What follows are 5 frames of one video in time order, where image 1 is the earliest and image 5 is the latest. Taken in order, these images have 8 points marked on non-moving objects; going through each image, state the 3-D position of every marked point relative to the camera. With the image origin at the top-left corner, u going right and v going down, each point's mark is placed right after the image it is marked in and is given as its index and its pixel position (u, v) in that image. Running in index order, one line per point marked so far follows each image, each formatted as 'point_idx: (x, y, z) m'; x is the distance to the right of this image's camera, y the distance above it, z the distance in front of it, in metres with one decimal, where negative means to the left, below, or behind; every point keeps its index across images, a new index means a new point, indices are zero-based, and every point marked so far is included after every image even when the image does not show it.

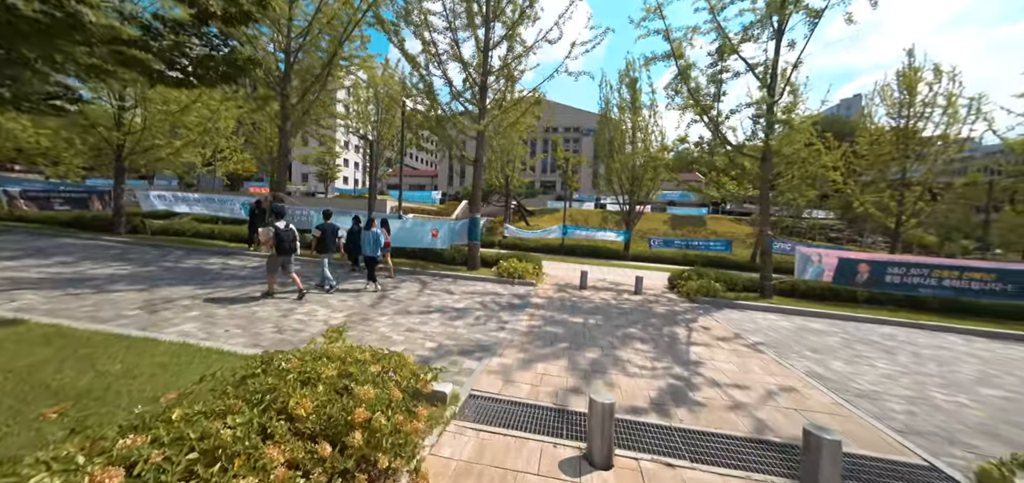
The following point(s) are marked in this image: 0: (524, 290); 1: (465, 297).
0: (+0.3, -1.2, +8.9) m
1: (-1.0, -1.2, +7.8) m
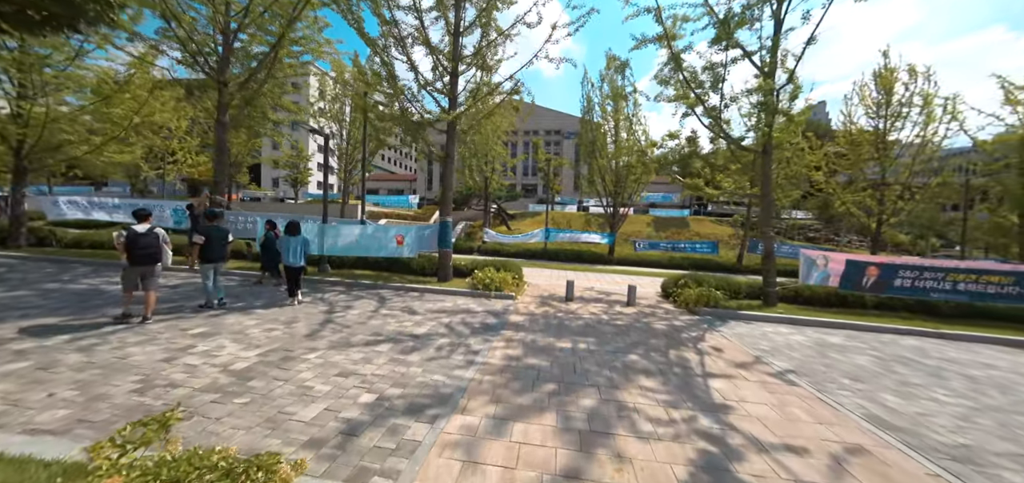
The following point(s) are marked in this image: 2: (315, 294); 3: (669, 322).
0: (-0.2, -1.3, +7.7) m
1: (-1.4, -1.3, +6.5) m
2: (-4.2, -1.1, +8.1) m
3: (+2.8, -1.5, +6.8) m
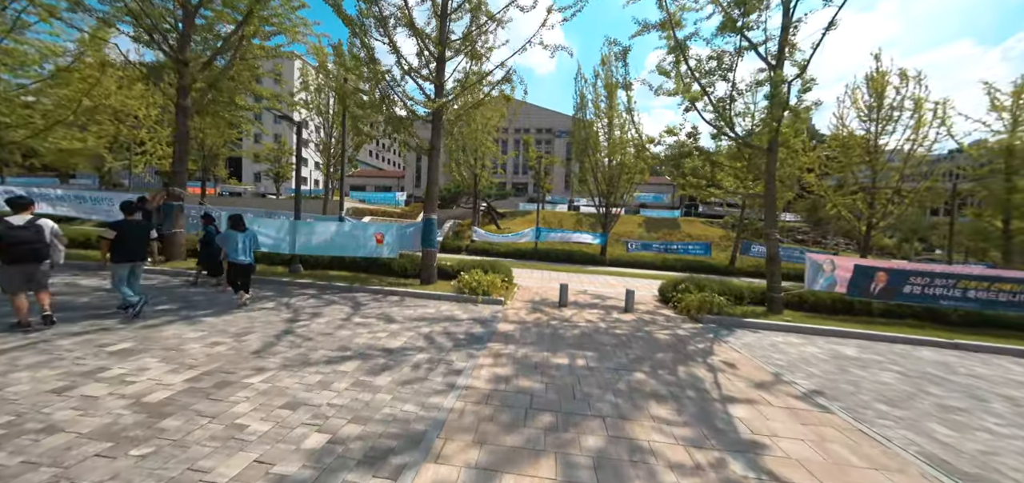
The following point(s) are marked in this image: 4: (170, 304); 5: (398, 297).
0: (-0.4, -1.3, +7.0) m
1: (-1.6, -1.3, +5.7) m
2: (-4.4, -1.1, +7.3) m
3: (+2.6, -1.5, +6.2) m
4: (-5.8, -1.1, +6.4) m
5: (-2.4, -1.2, +7.9) m
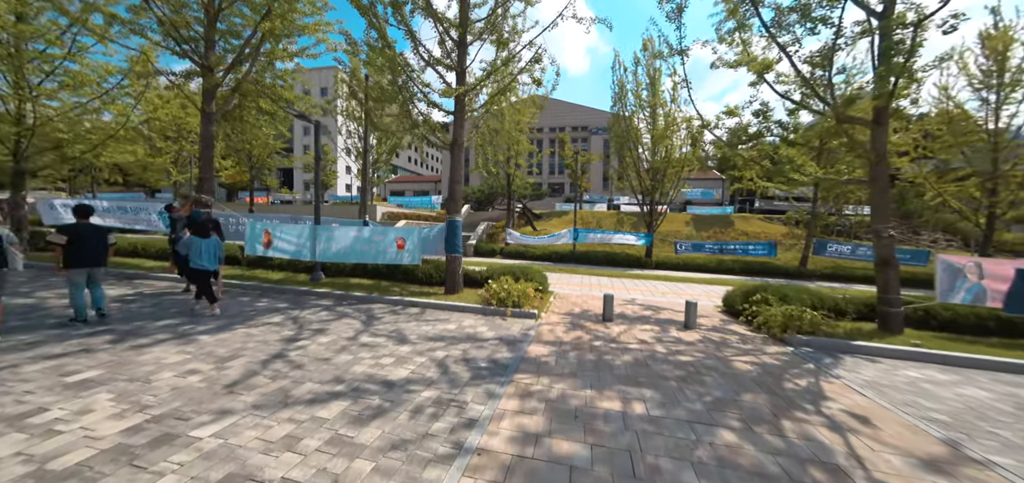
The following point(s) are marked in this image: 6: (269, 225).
0: (+0.1, -1.4, +5.9) m
1: (-1.2, -1.4, +4.8) m
2: (-3.9, -1.2, +6.6) m
3: (+3.1, -1.5, +4.8) m
4: (-5.3, -1.2, +5.9) m
5: (-1.8, -1.3, +7.0) m
6: (-6.2, +0.4, +9.5) m
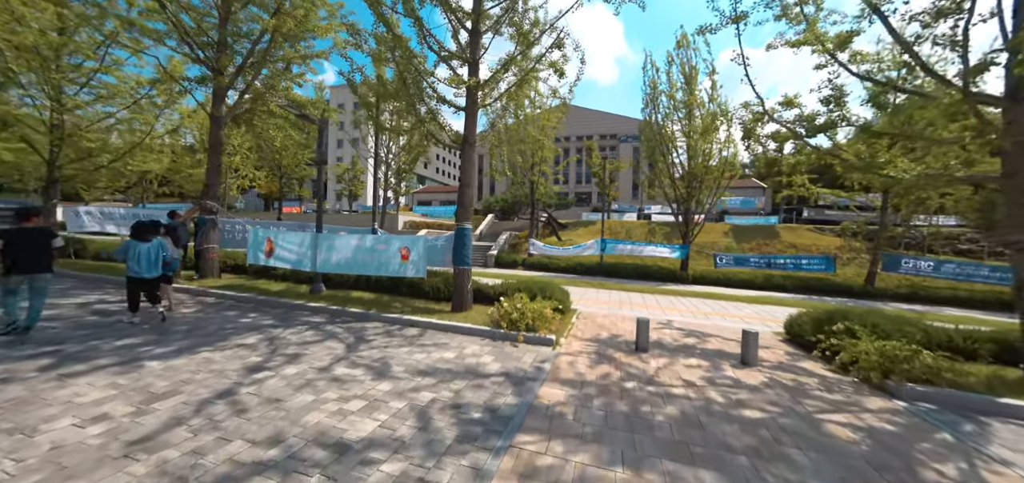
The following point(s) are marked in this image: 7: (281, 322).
0: (+0.2, -1.5, +4.8) m
1: (-1.1, -1.5, +3.8) m
2: (-3.7, -1.4, +5.8) m
3: (+3.1, -1.6, +3.5) m
4: (-5.1, -1.3, +5.2) m
5: (-1.5, -1.4, +6.1) m
6: (-5.7, +0.2, +8.9) m
7: (-3.8, -1.3, +6.3) m
